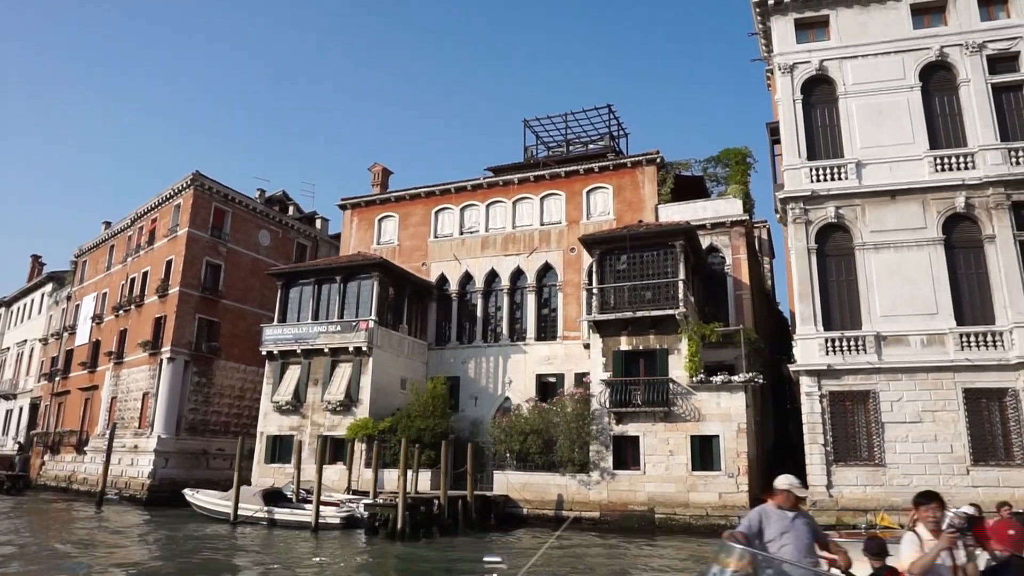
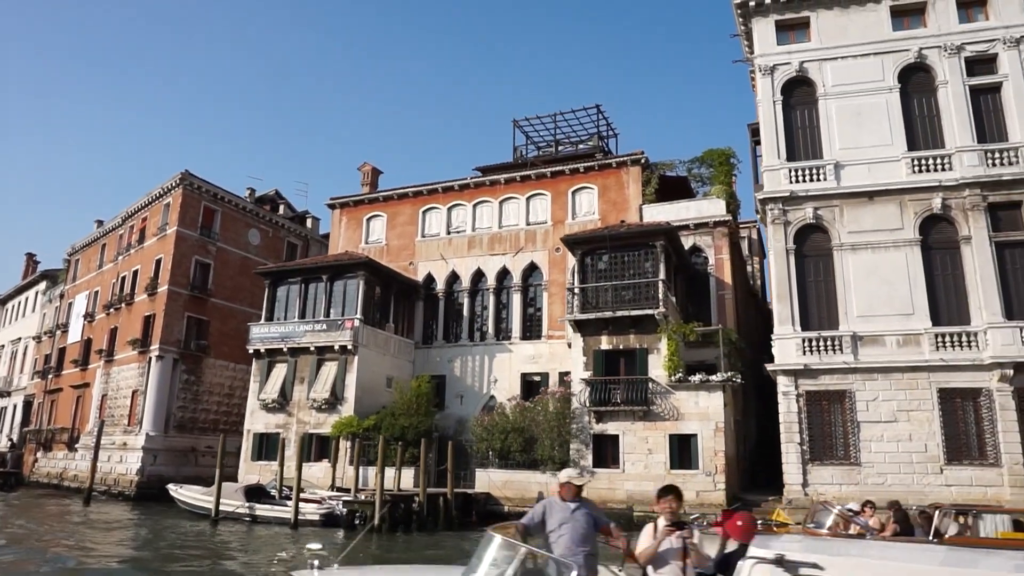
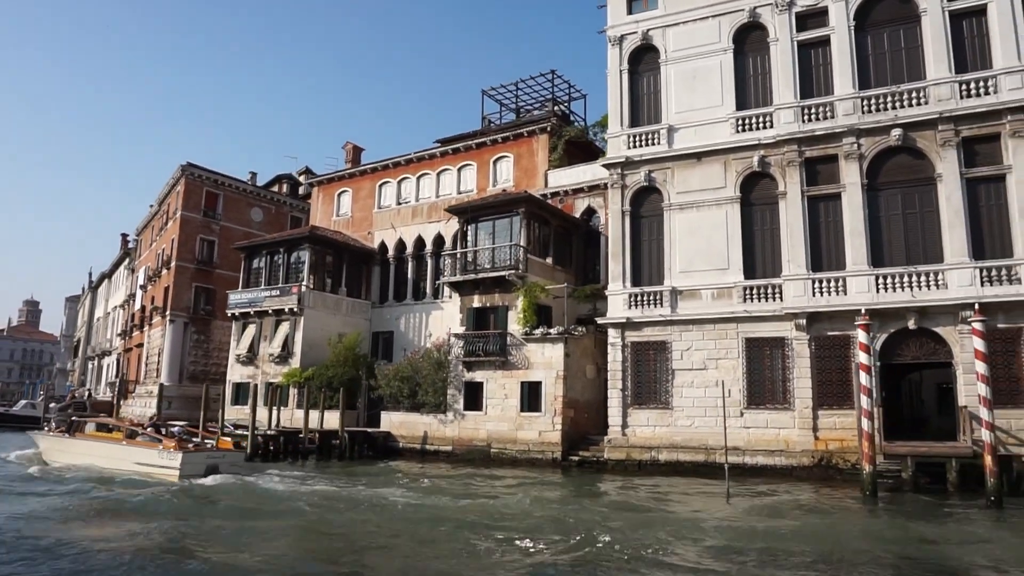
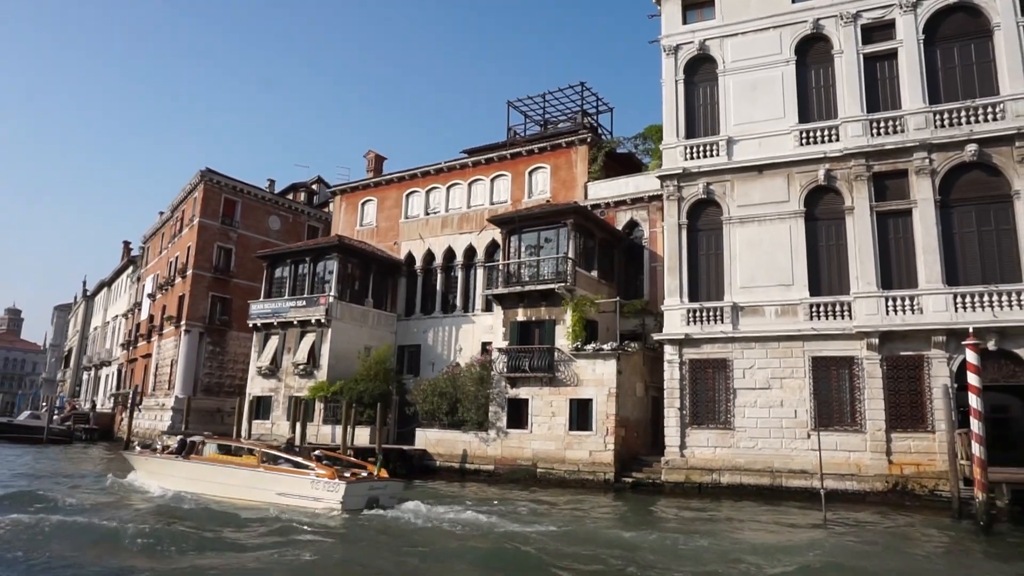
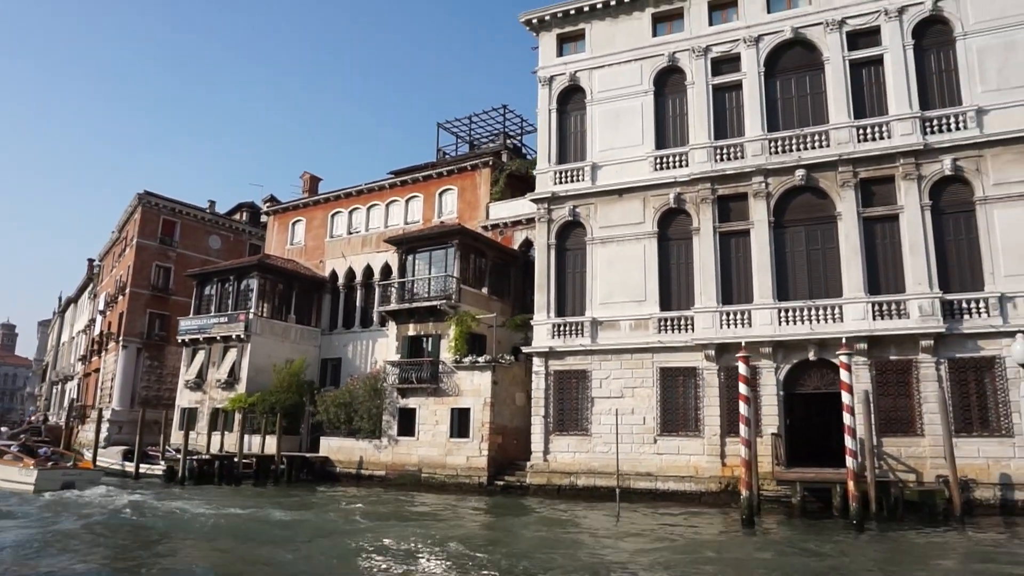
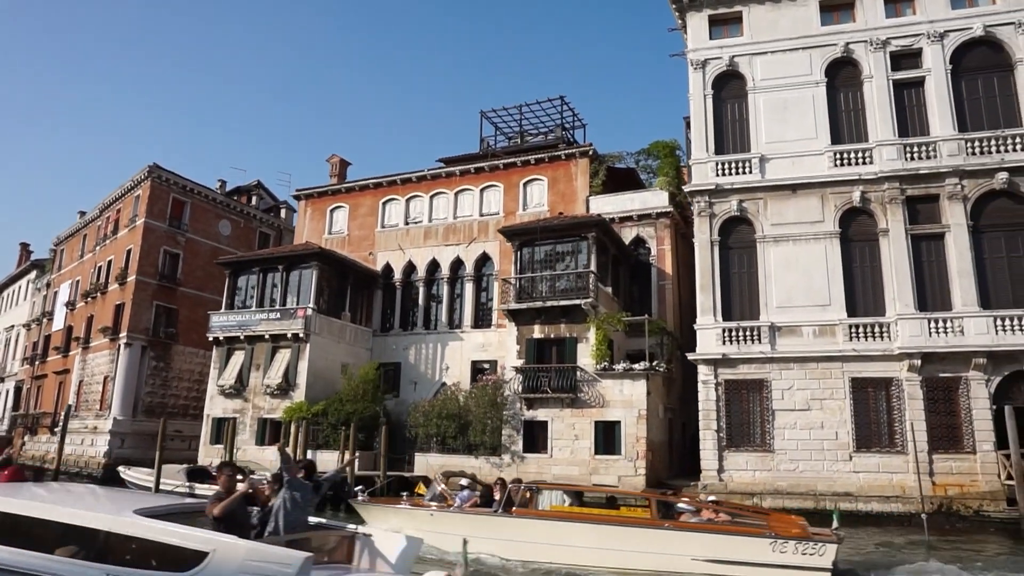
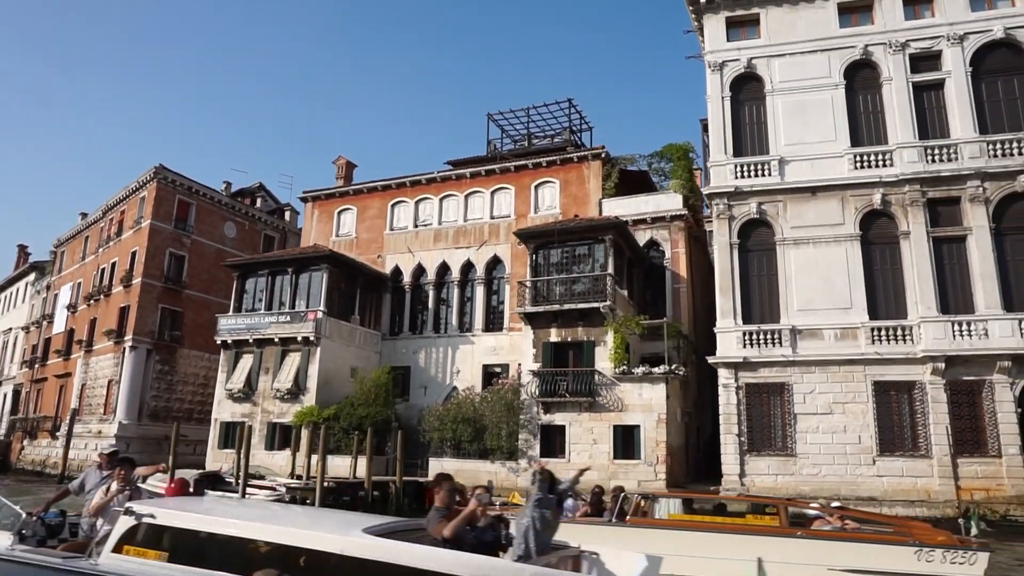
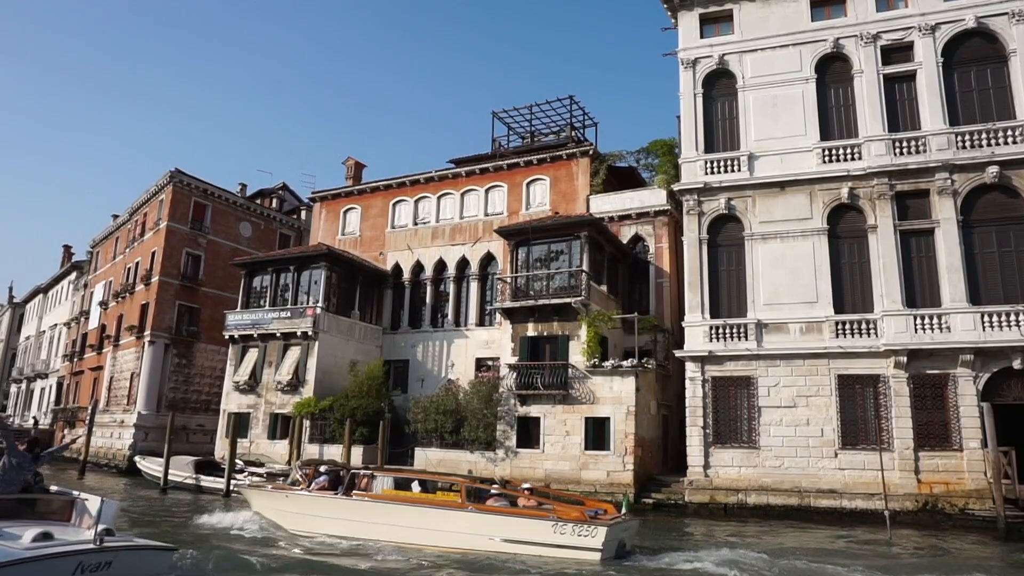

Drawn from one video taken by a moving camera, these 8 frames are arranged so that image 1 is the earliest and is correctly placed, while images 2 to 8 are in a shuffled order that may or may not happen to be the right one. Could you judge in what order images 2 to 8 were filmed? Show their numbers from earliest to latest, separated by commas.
2, 7, 6, 8, 4, 3, 5
